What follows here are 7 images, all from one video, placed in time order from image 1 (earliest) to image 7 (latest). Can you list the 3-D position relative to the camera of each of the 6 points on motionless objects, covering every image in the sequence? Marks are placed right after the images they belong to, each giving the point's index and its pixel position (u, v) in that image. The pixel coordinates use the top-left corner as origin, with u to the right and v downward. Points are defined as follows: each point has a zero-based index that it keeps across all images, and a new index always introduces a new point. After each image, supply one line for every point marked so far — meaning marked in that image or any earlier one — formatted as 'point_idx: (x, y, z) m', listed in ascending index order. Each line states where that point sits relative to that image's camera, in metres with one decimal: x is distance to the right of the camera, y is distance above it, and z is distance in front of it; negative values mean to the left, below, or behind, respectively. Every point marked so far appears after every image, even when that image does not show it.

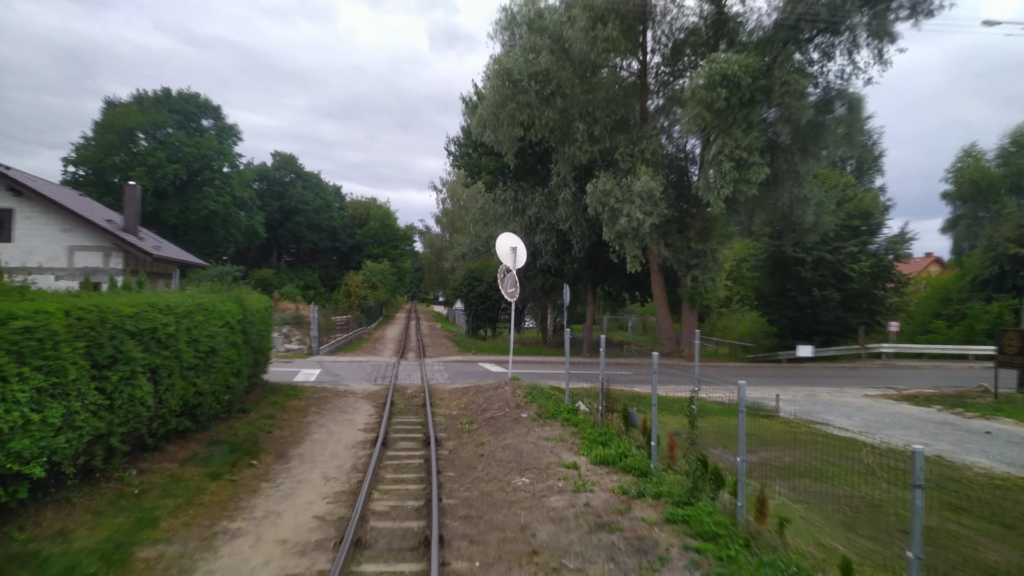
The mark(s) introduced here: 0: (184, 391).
0: (-3.7, -1.2, +8.9) m
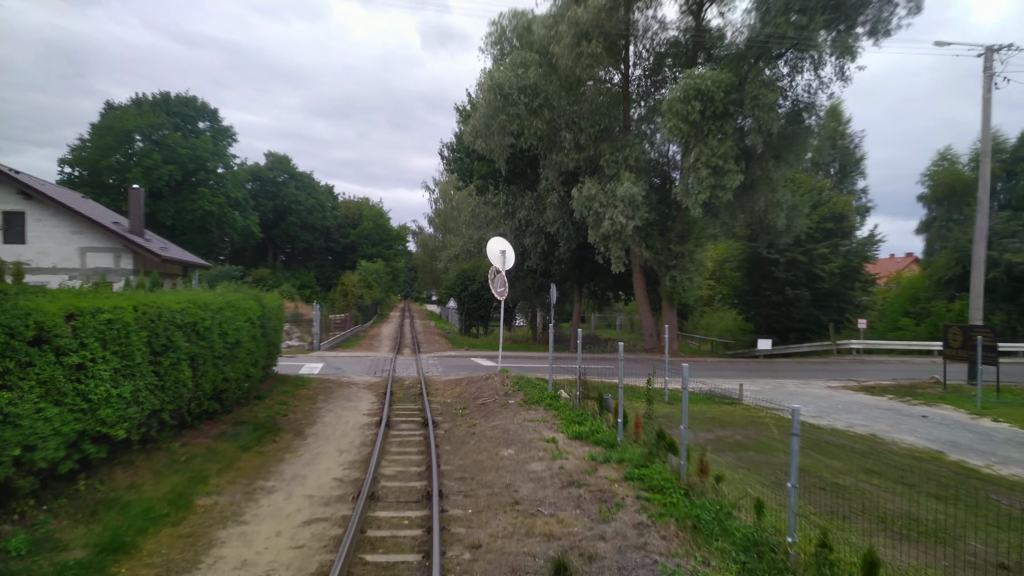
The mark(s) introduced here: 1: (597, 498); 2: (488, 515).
0: (-3.9, -1.2, +10.2) m
1: (+0.8, -1.9, +7.3) m
2: (-0.2, -2.0, +7.1) m
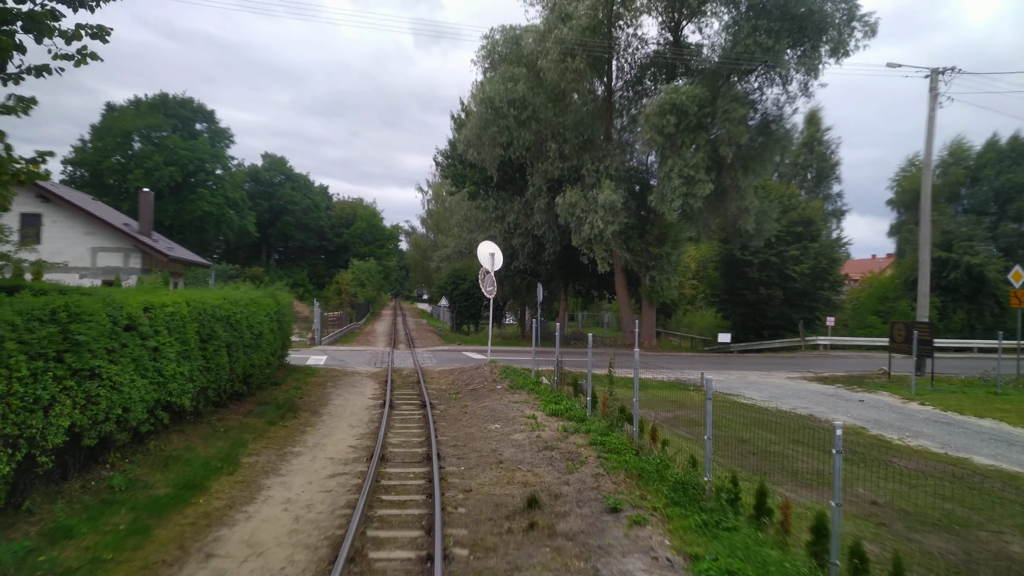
0: (-4.1, -1.1, +11.9) m
1: (+0.6, -1.9, +9.1) m
2: (-0.4, -2.0, +8.9) m
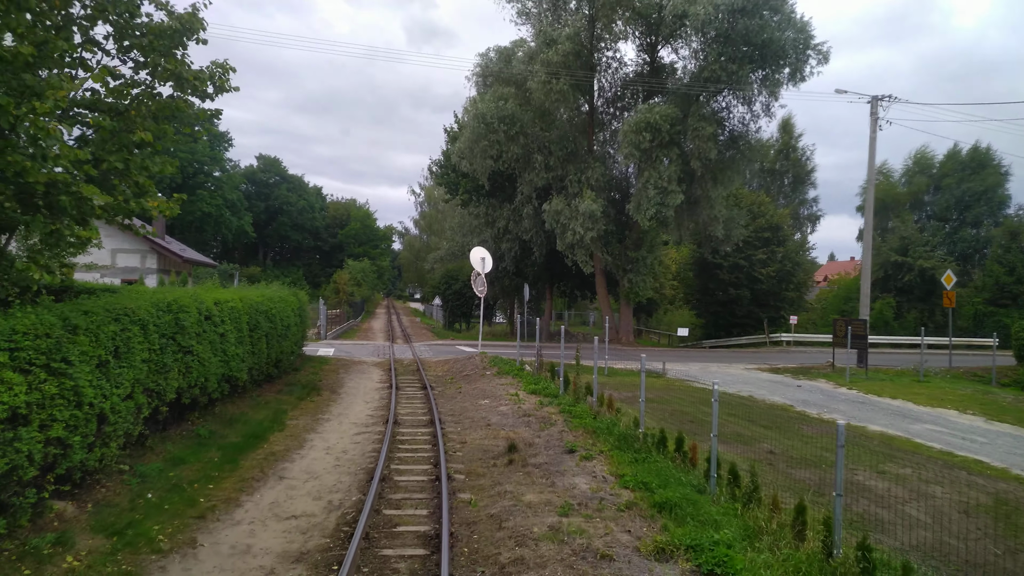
0: (-4.3, -1.1, +14.3) m
1: (+0.4, -1.9, +11.6) m
2: (-0.6, -2.0, +11.3) m
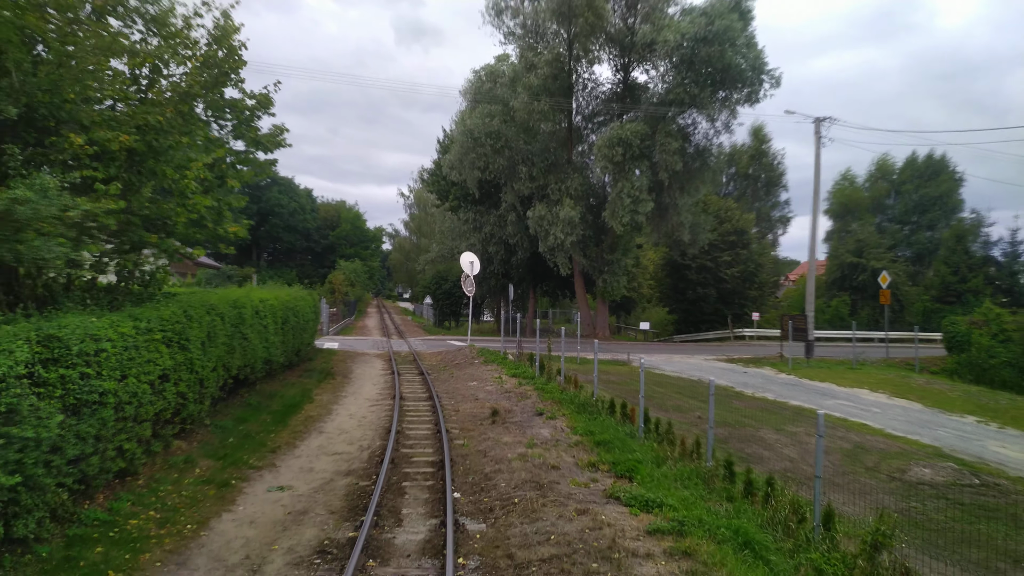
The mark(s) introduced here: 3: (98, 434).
0: (-4.7, -1.2, +17.0) m
1: (+0.1, -1.9, +14.4) m
2: (-0.9, -2.0, +14.1) m
3: (-3.4, -1.2, +6.4) m
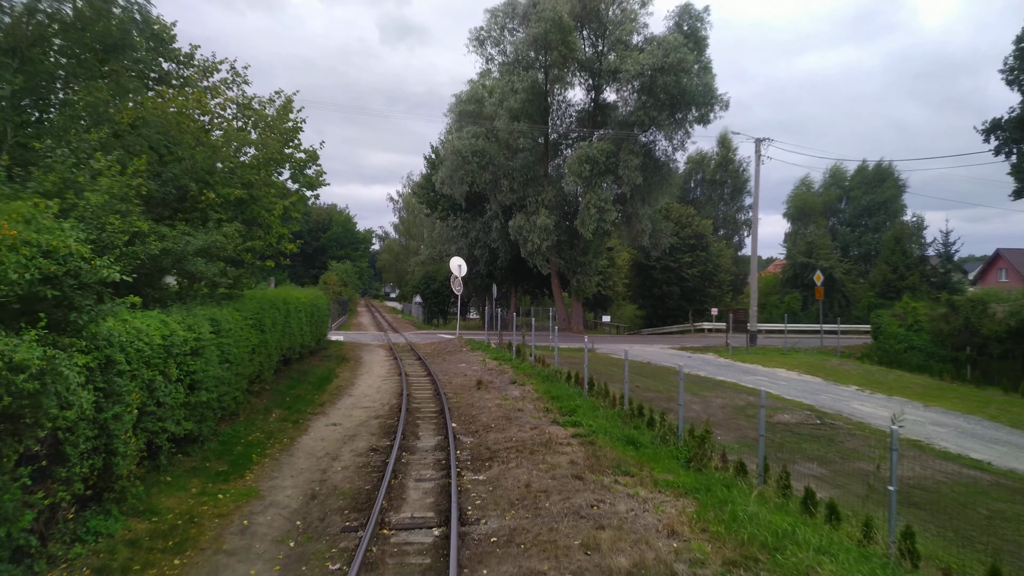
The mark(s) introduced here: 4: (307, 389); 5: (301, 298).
0: (-5.1, -1.2, +20.8) m
1: (-0.3, -1.9, +18.2) m
2: (-1.3, -2.0, +18.0) m
3: (-3.7, -1.2, +10.2) m
4: (-3.9, -1.9, +14.9) m
5: (-4.9, -0.2, +18.1) m
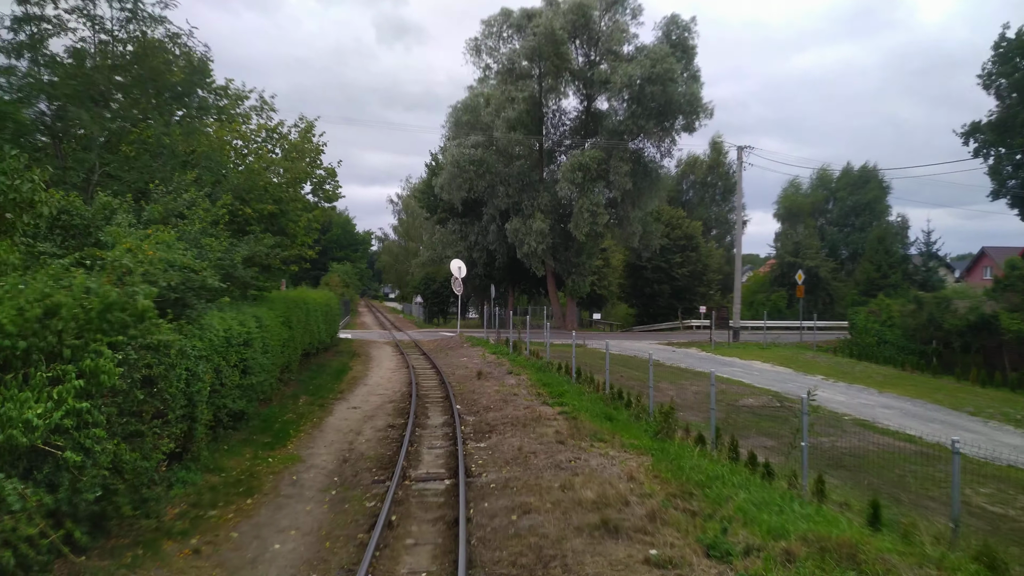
0: (-5.2, -1.2, +22.6) m
1: (-0.4, -1.9, +20.0) m
2: (-1.4, -2.1, +19.7) m
3: (-3.7, -1.3, +12.0) m
4: (-4.0, -2.0, +16.7) m
5: (-4.9, -0.2, +19.8) m
